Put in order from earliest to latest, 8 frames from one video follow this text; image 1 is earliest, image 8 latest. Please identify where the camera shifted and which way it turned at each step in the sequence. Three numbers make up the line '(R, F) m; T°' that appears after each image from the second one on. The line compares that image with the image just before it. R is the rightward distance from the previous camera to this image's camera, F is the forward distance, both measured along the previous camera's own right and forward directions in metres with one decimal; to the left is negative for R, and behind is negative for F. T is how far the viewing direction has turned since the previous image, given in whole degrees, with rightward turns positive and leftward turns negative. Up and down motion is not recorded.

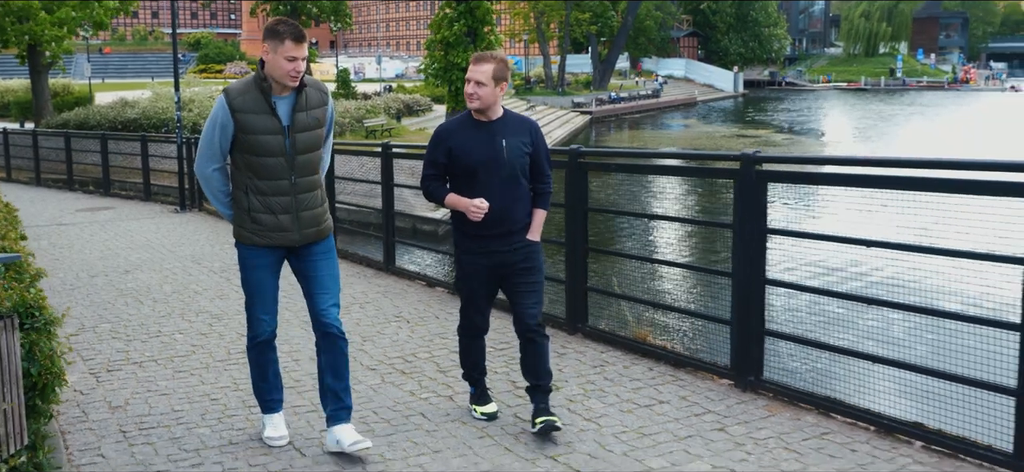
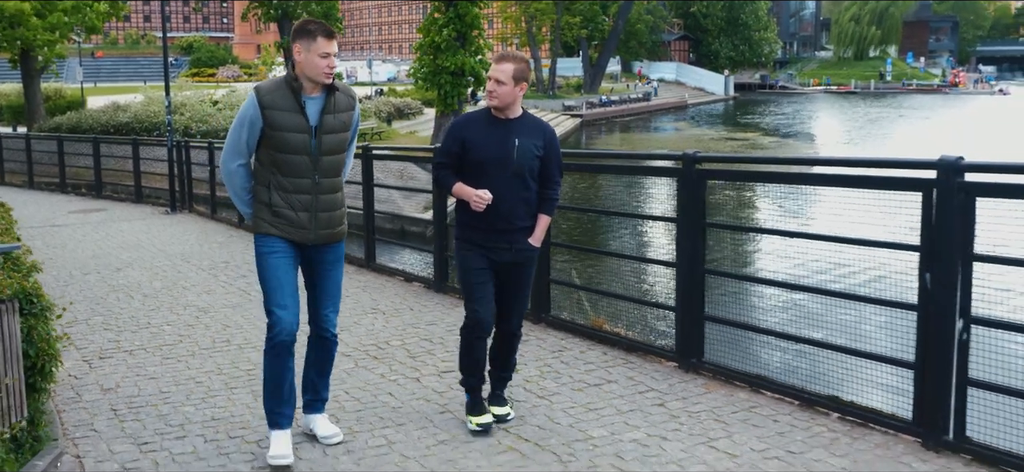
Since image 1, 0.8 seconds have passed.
(+0.2, -0.5) m; 0°
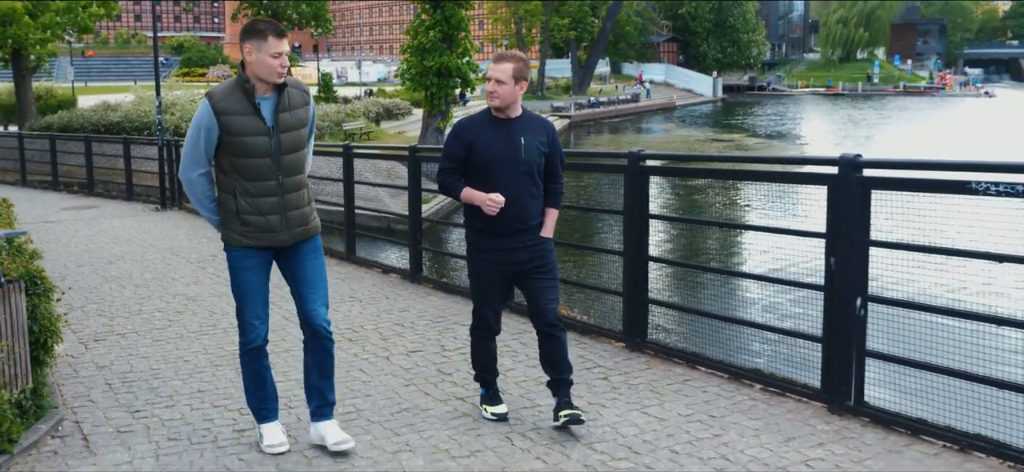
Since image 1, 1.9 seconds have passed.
(+0.2, -0.6) m; 0°
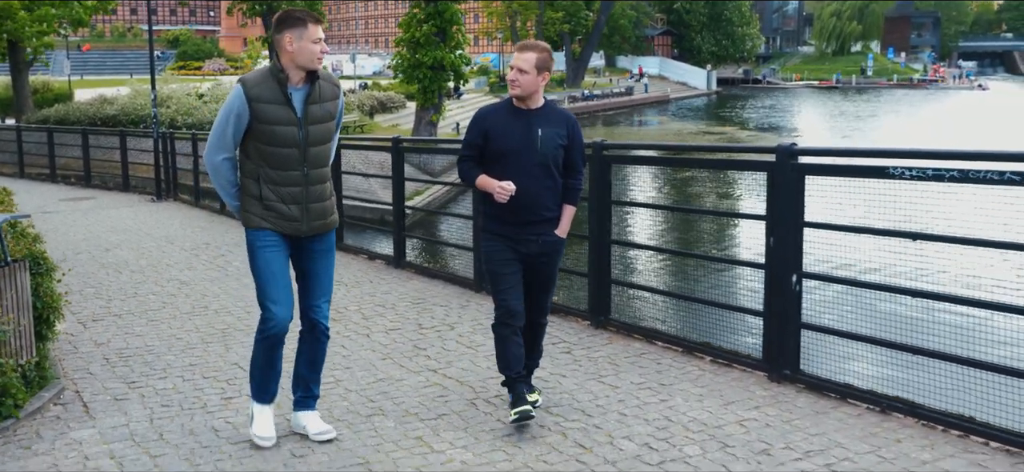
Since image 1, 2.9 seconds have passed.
(+0.2, -0.5) m; 0°
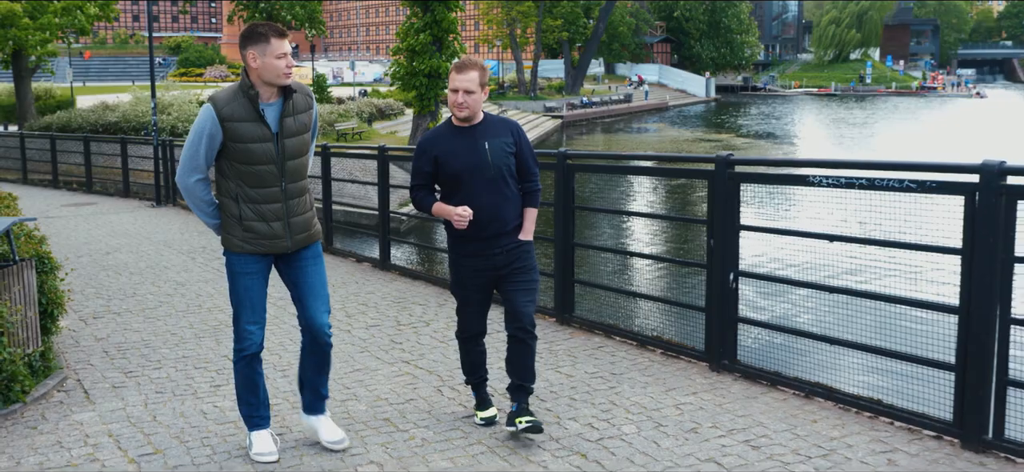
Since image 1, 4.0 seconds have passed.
(+0.2, -0.6) m; 0°
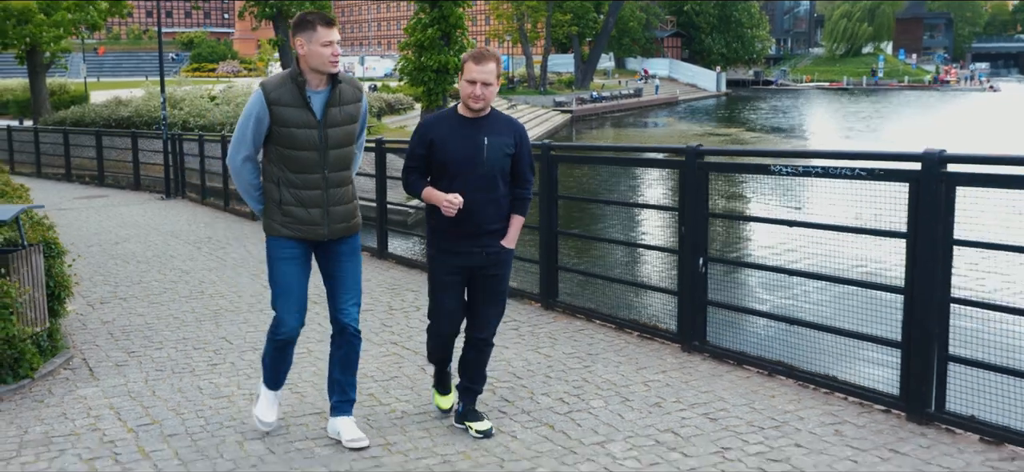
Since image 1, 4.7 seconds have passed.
(+0.2, -0.3) m; -1°
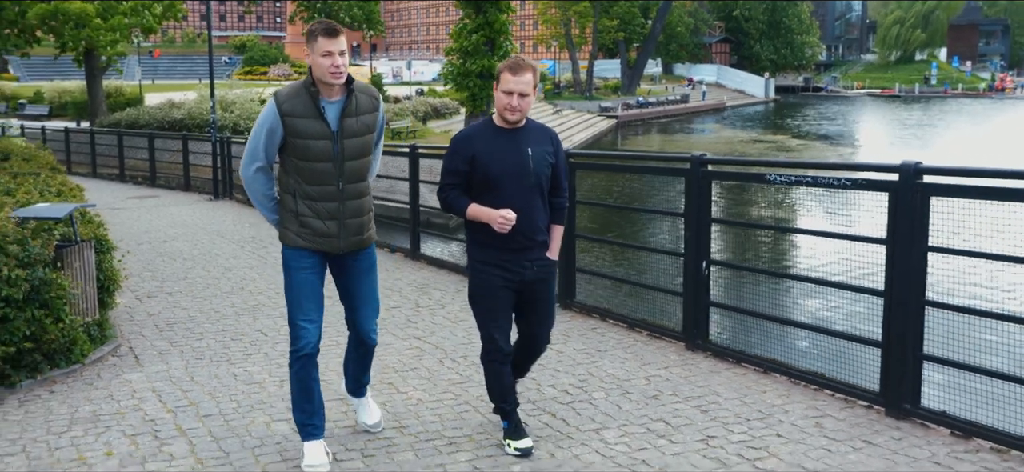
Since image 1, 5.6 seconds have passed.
(+0.2, -0.4) m; -3°
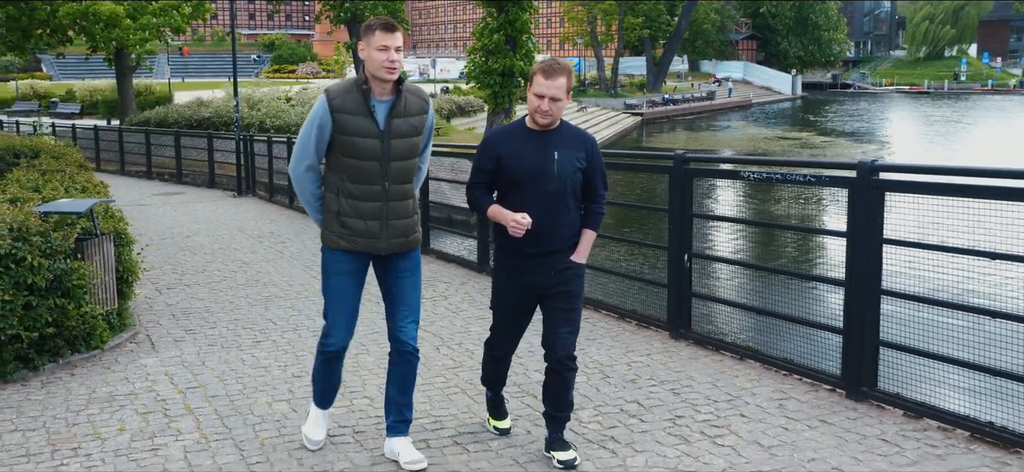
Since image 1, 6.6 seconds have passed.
(+0.3, -0.4) m; -2°
